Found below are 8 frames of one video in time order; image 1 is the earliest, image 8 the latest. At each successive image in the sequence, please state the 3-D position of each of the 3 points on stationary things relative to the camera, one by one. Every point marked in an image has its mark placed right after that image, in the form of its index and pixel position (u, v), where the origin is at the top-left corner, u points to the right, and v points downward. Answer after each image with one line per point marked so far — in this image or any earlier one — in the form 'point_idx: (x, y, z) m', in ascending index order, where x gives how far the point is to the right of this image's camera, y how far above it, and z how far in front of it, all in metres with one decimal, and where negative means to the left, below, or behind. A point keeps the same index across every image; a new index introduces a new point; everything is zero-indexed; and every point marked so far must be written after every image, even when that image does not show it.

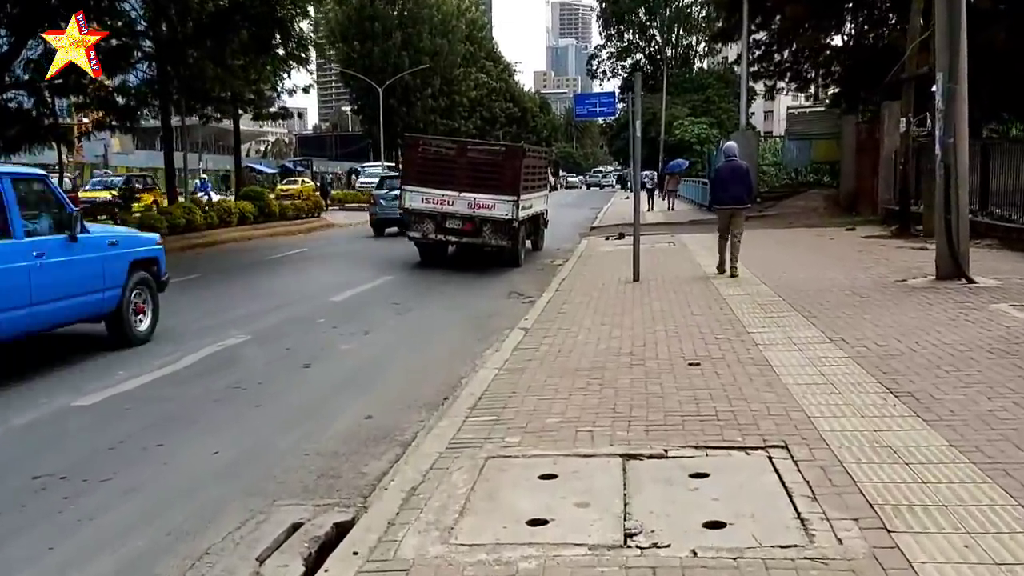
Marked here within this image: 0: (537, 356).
0: (+0.2, -0.6, +8.1) m
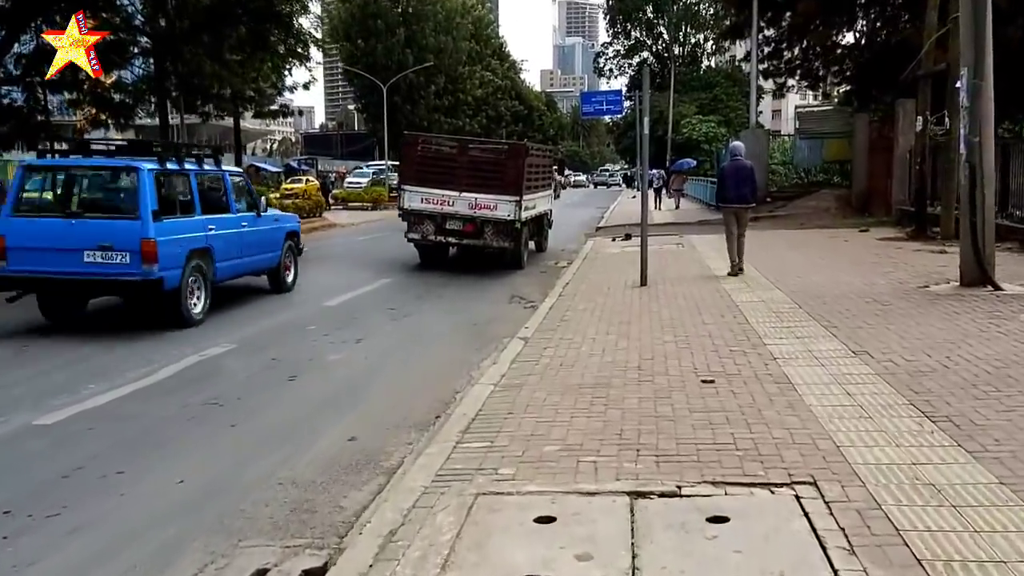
0: (+0.2, -0.6, +7.5) m
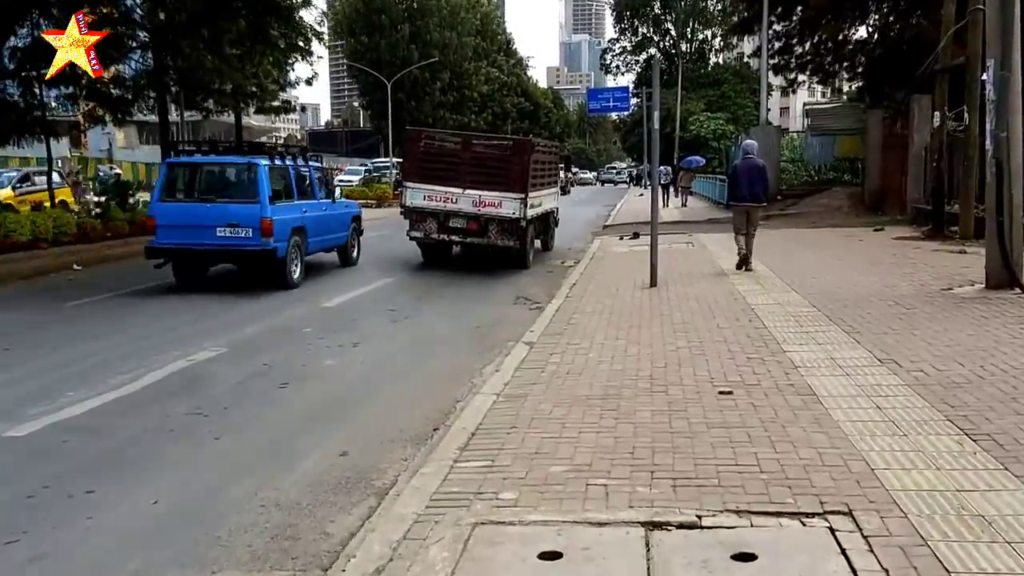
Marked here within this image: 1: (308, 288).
0: (+0.2, -0.7, +7.1) m
1: (-3.0, 0.0, +14.3) m
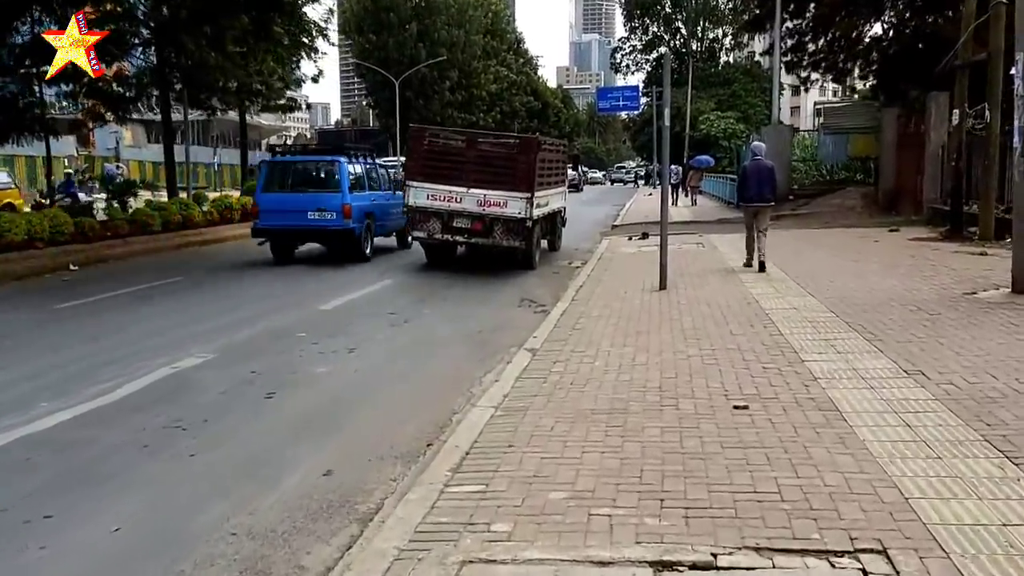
0: (+0.2, -0.7, +6.6) m
1: (-2.9, 0.0, +13.9) m
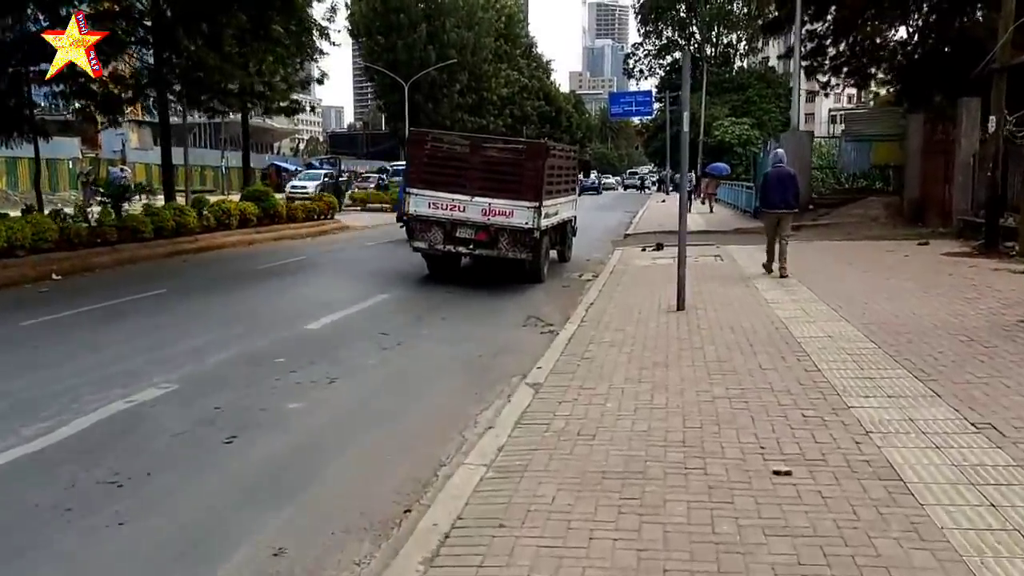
0: (+0.2, -0.9, +5.6) m
1: (-2.9, -0.2, +12.9) m
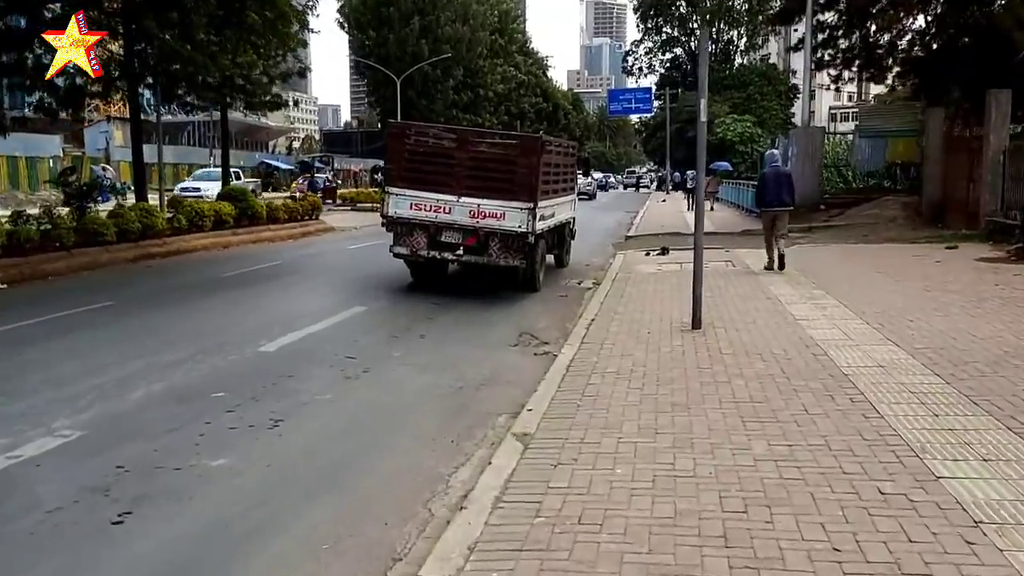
0: (+0.1, -1.1, +4.1) m
1: (-3.0, -0.4, +11.4) m
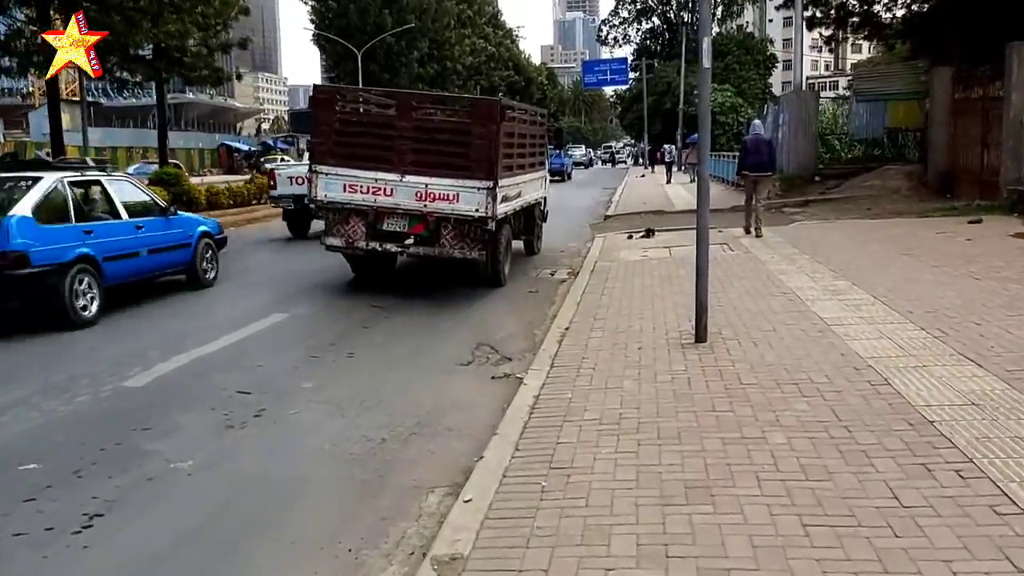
0: (-0.2, -1.2, +1.9) m
1: (-3.4, -0.4, +9.1) m
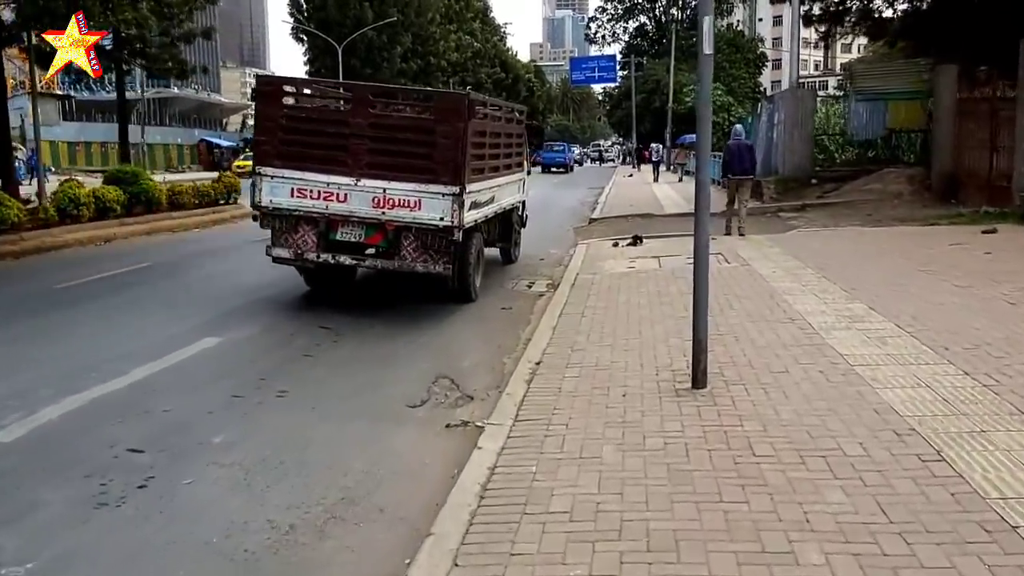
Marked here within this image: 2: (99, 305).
0: (-0.4, -1.4, +0.6) m
1: (-3.7, -0.6, +7.8) m
2: (-4.5, -0.2, +10.3) m
